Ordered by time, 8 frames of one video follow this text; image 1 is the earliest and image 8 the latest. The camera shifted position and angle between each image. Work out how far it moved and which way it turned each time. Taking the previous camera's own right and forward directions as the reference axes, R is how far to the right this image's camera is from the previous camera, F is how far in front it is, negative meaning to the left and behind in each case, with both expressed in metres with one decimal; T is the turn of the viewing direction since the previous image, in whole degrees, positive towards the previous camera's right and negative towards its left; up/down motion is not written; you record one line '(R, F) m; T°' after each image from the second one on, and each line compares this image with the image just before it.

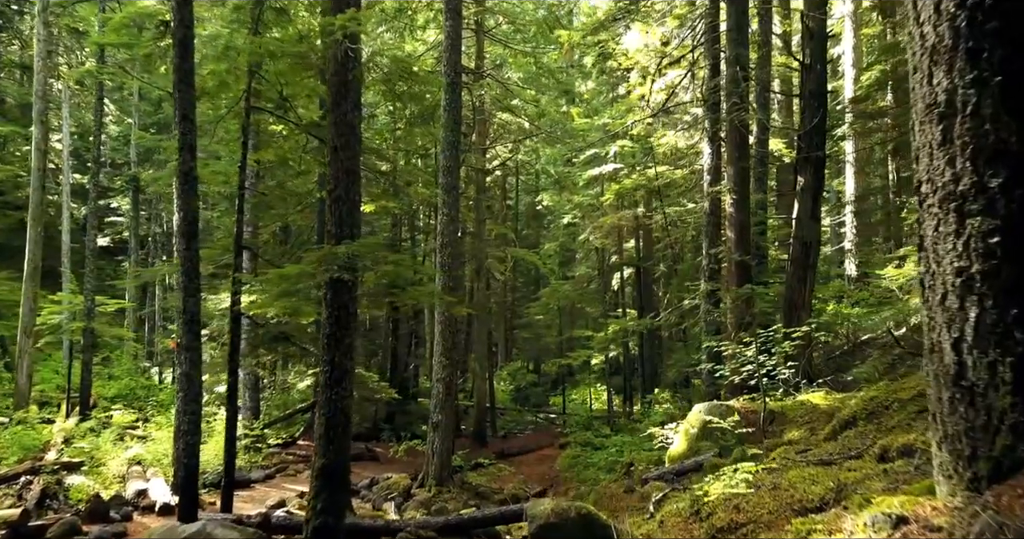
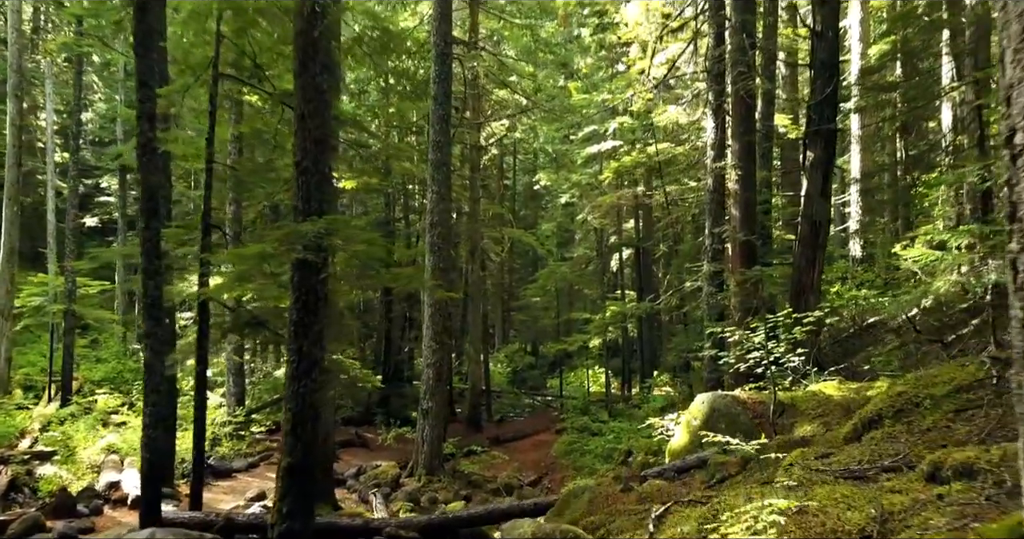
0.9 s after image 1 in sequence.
(+0.1, +0.6) m; 0°
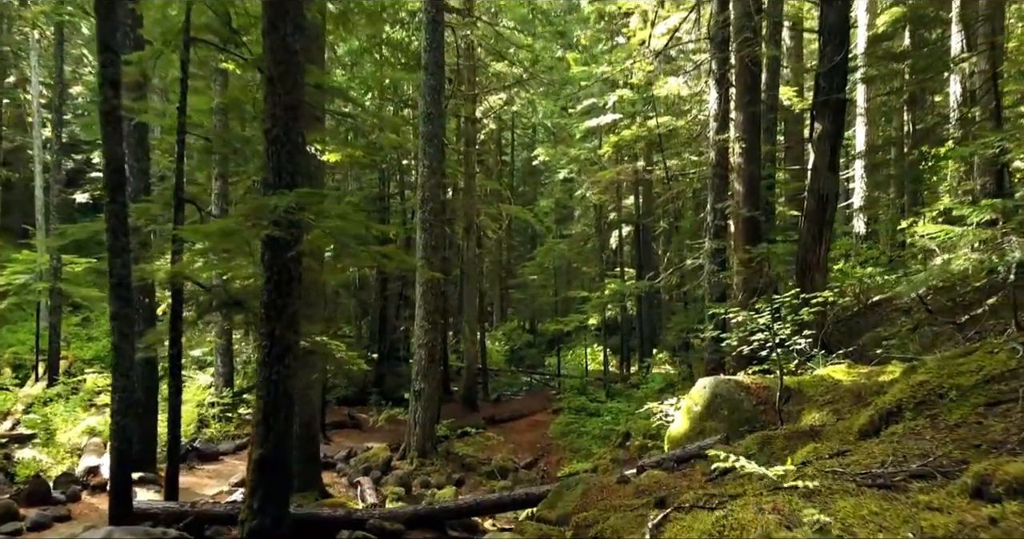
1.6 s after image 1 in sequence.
(+0.1, +0.5) m; 0°
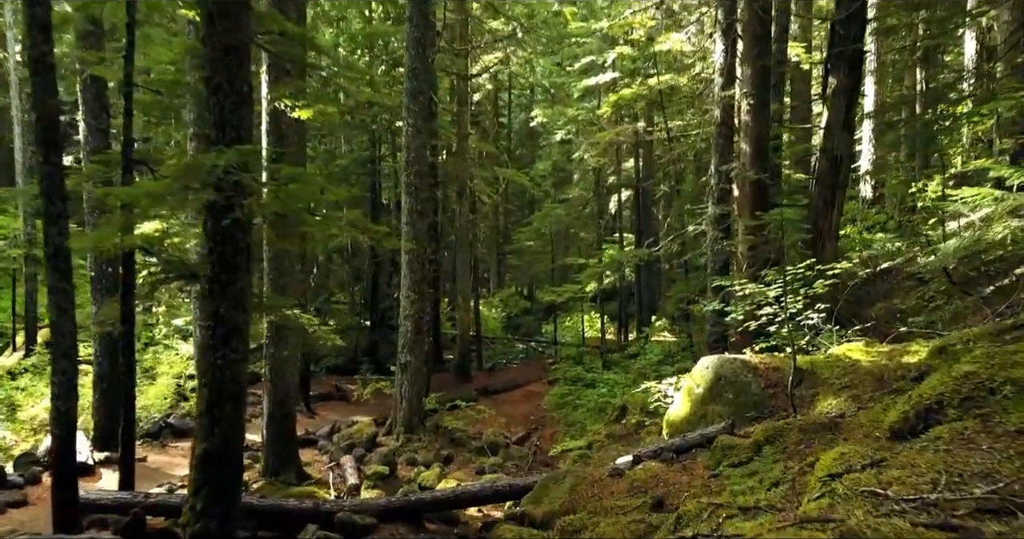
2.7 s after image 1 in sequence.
(+0.1, +0.7) m; 0°
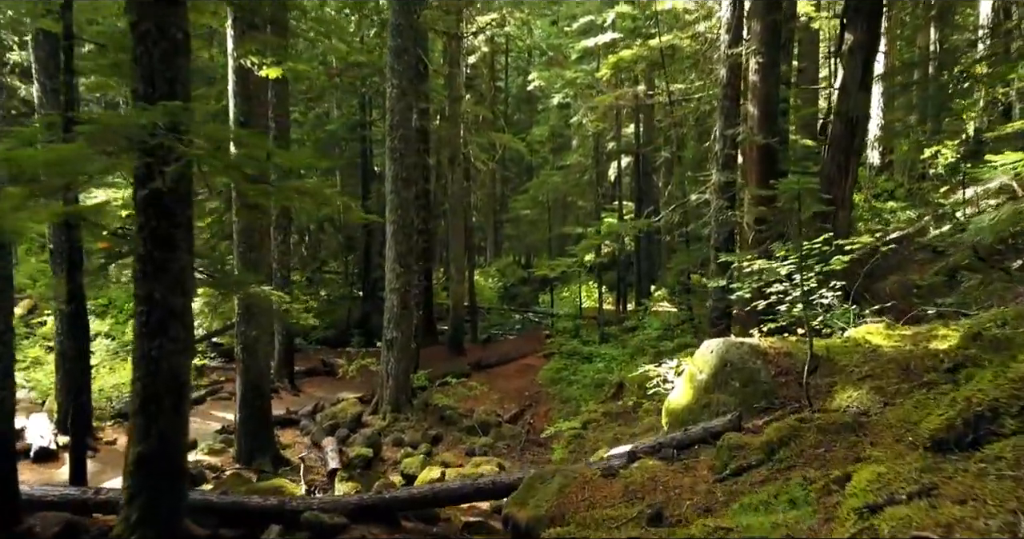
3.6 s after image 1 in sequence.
(+0.1, +0.7) m; 0°
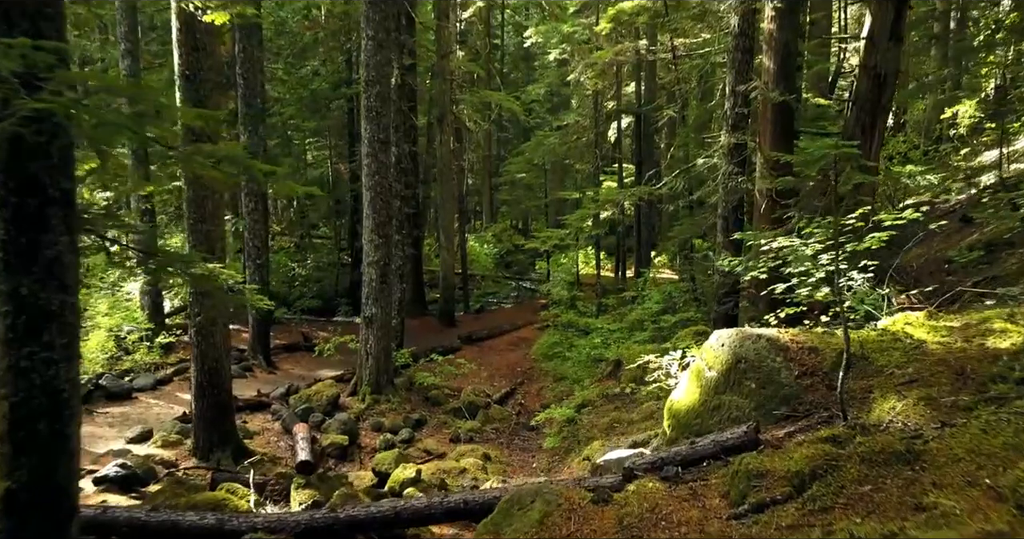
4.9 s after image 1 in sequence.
(+0.2, +0.9) m; 0°
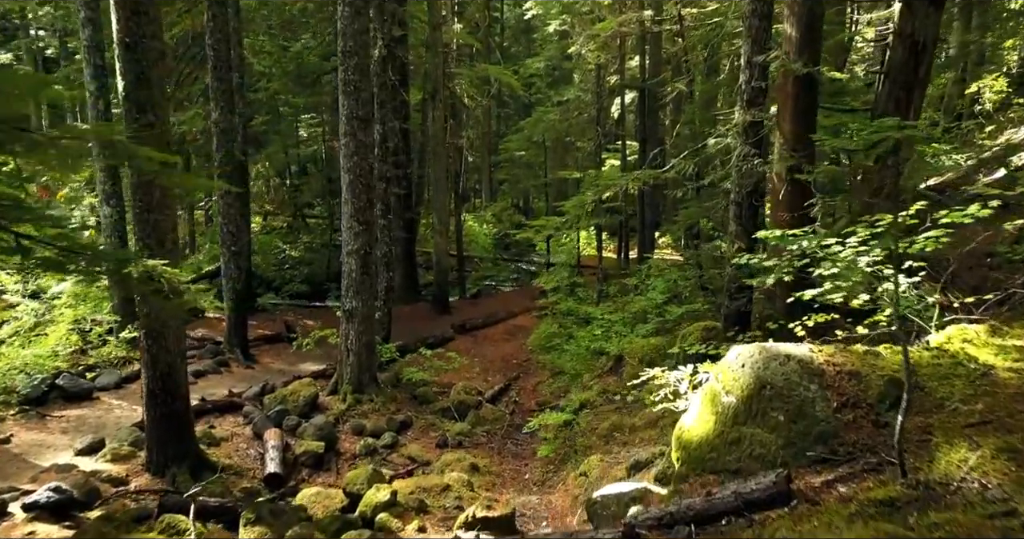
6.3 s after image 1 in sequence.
(+0.1, +0.9) m; 0°
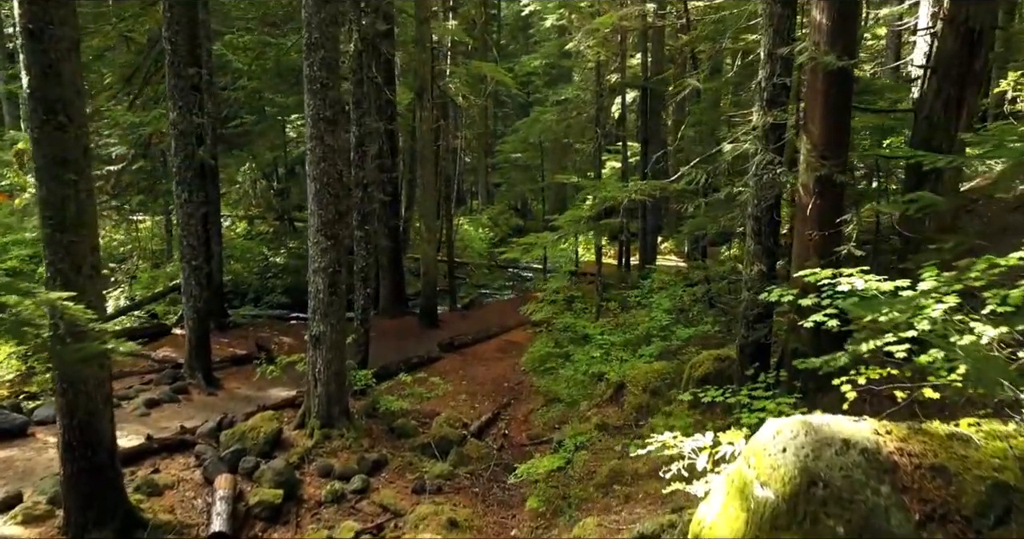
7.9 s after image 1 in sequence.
(+0.2, +1.1) m; 0°
